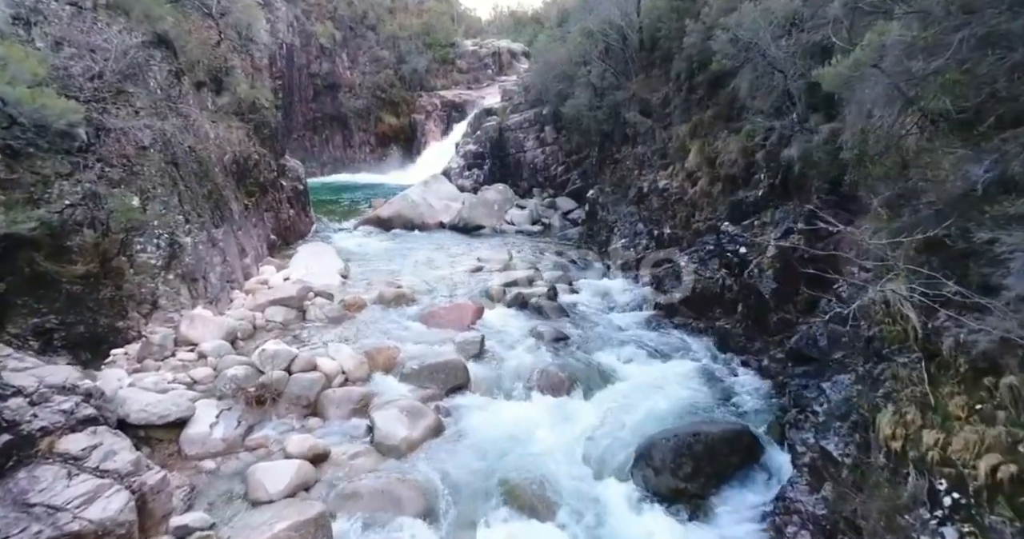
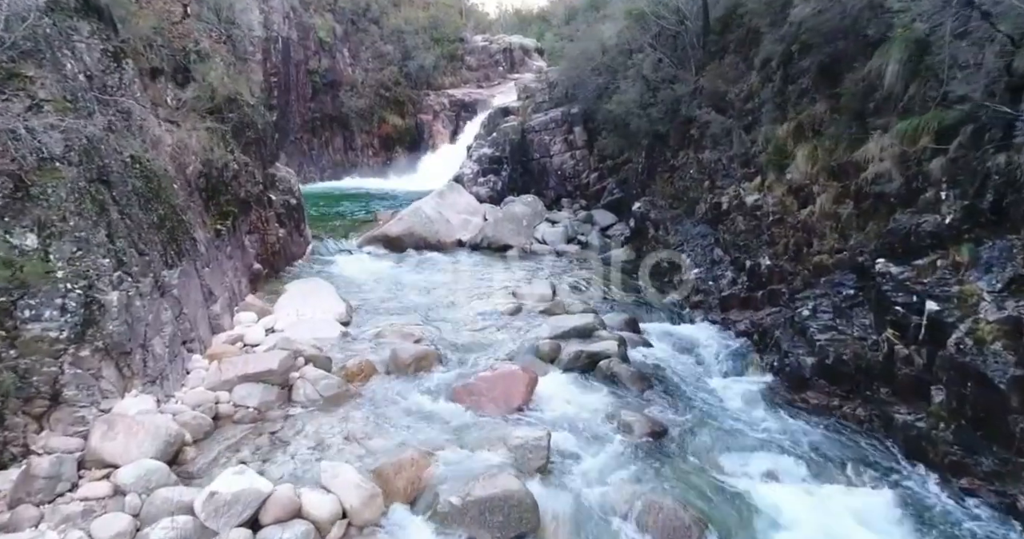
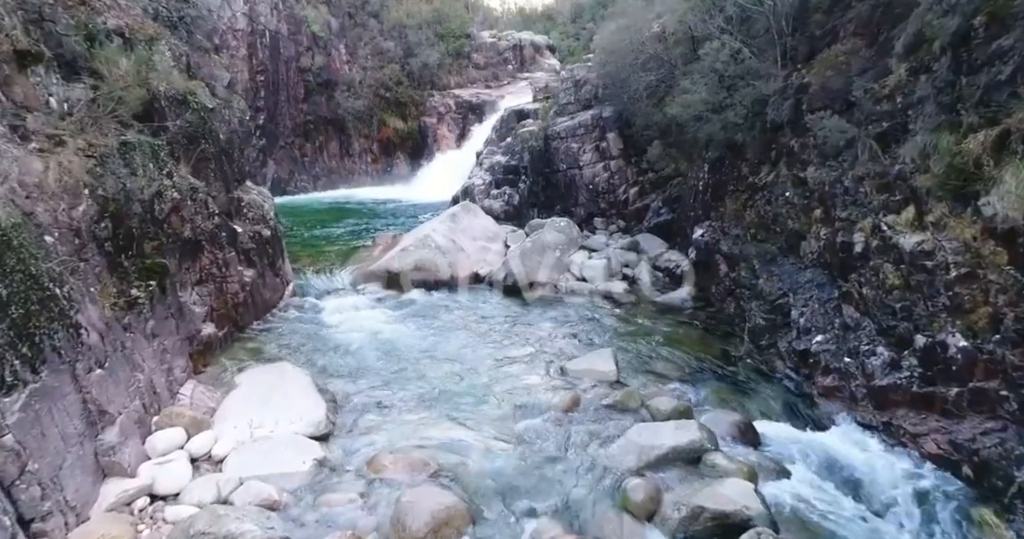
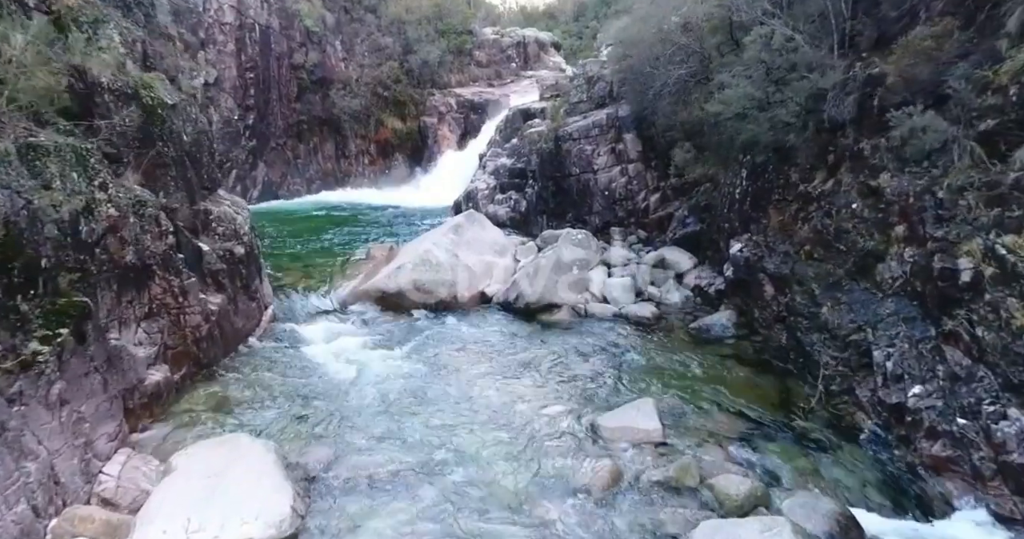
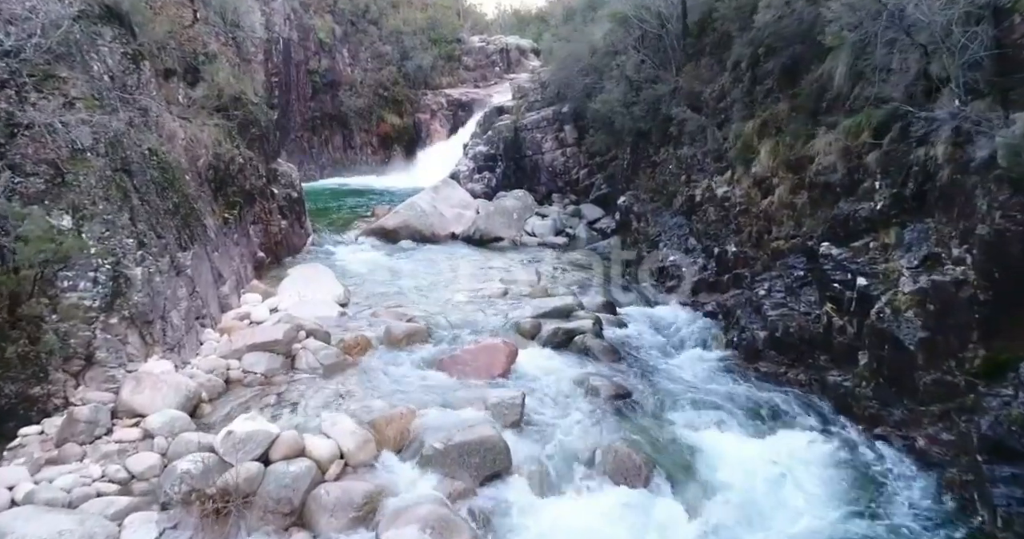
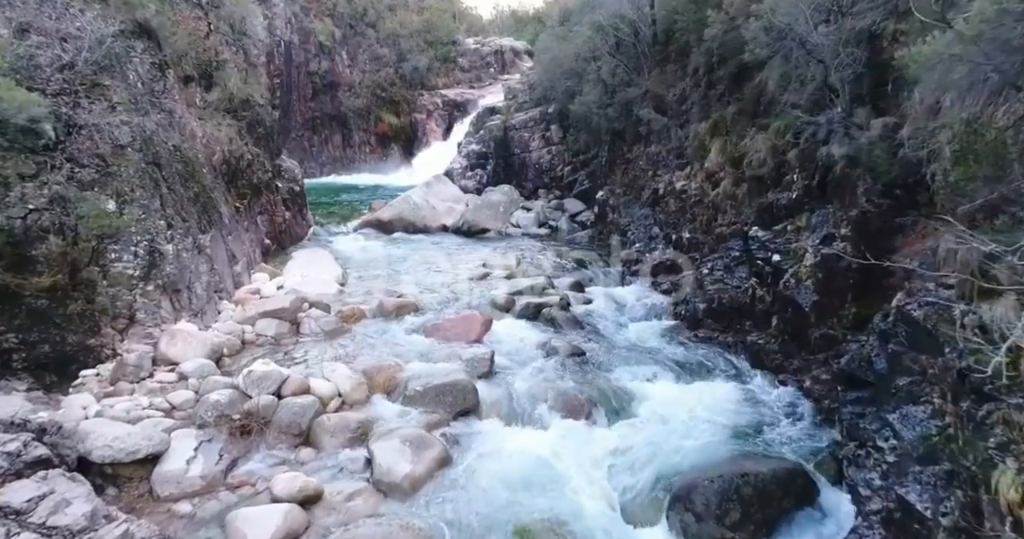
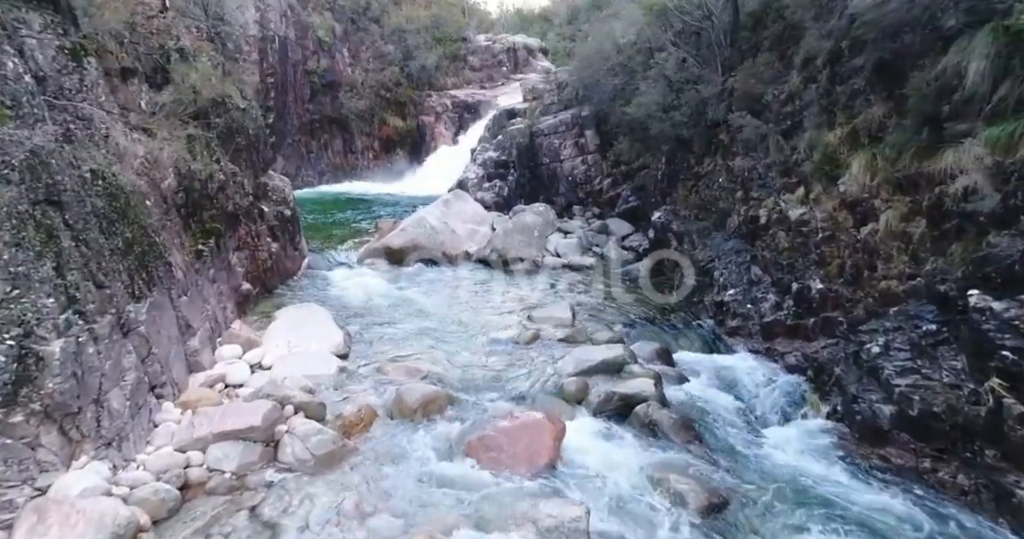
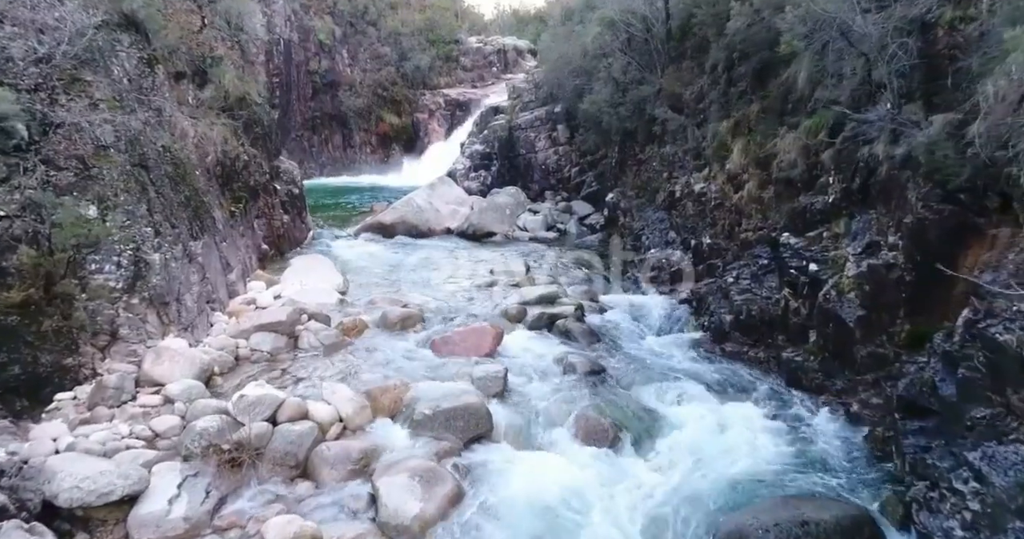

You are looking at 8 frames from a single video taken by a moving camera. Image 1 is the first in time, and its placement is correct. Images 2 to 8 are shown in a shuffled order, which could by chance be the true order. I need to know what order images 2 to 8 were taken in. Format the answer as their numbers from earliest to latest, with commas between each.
6, 8, 5, 2, 7, 3, 4
